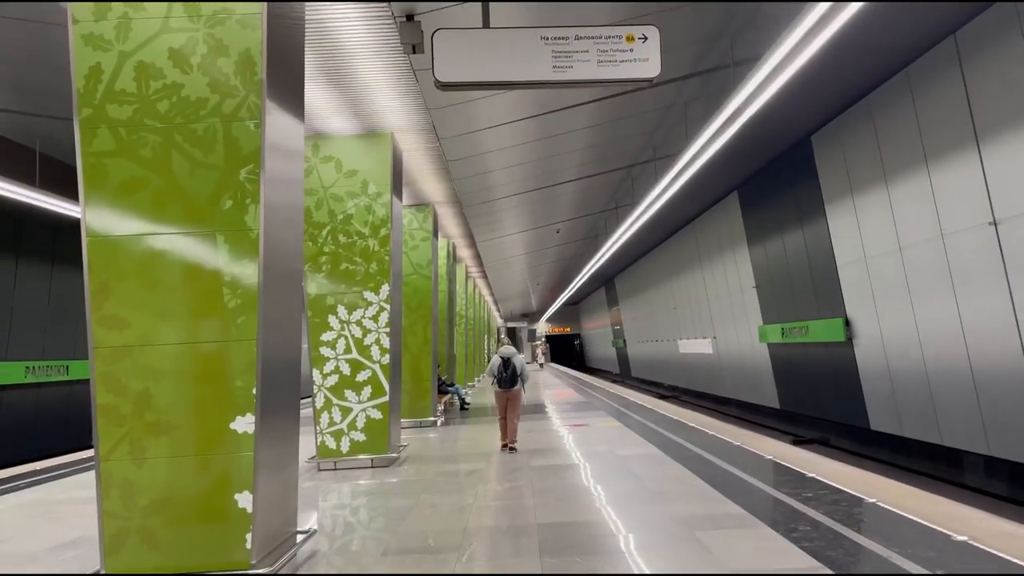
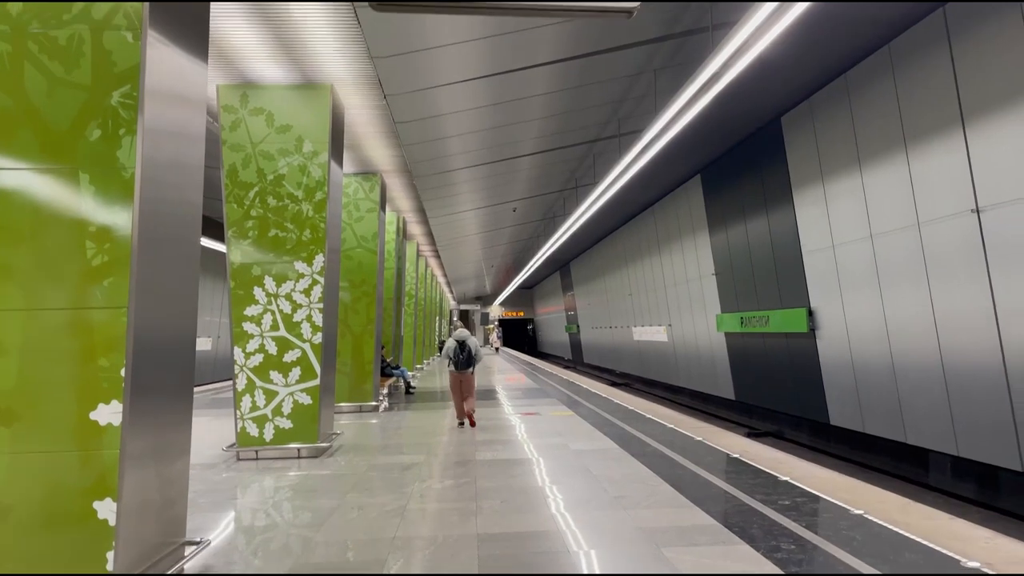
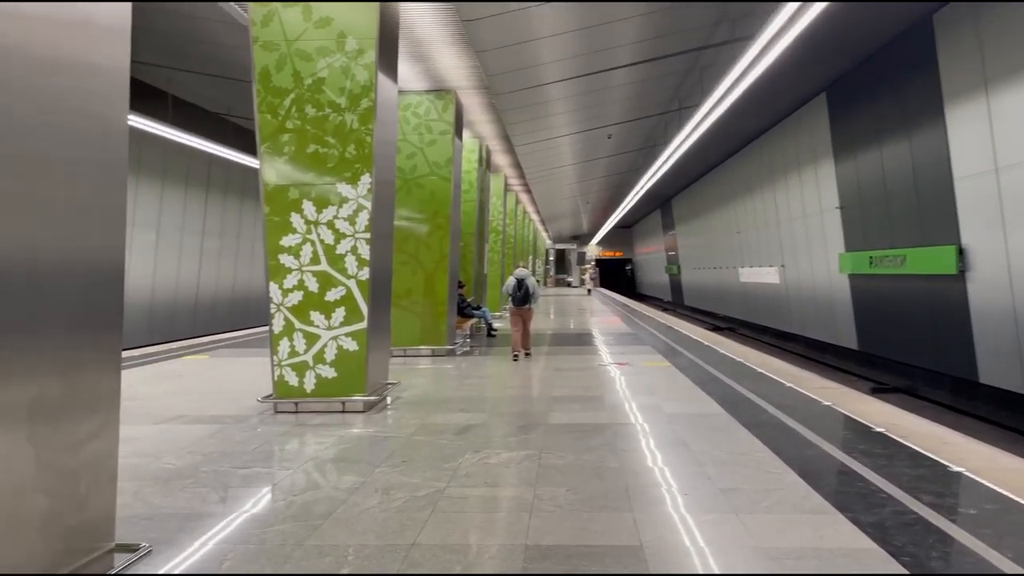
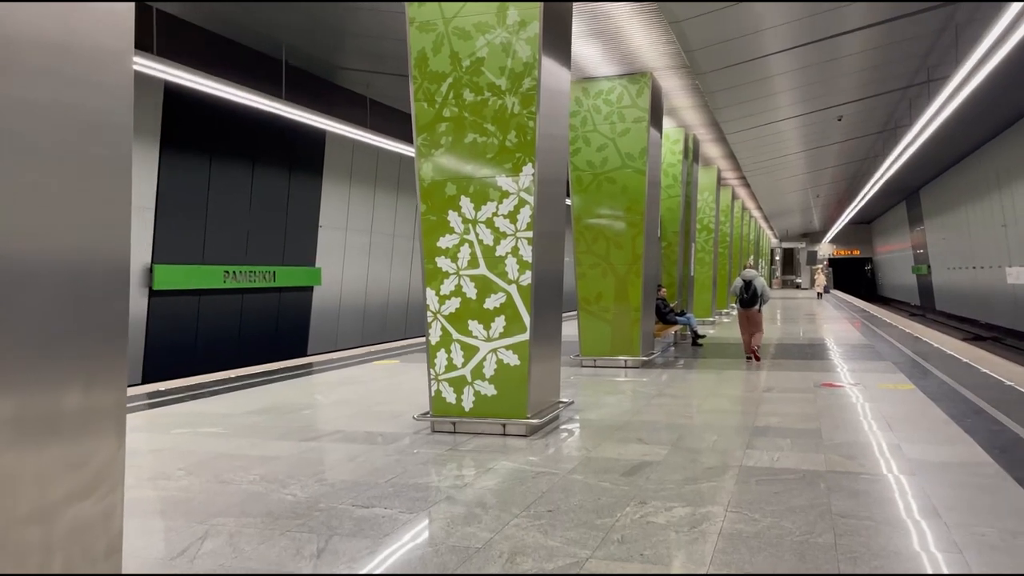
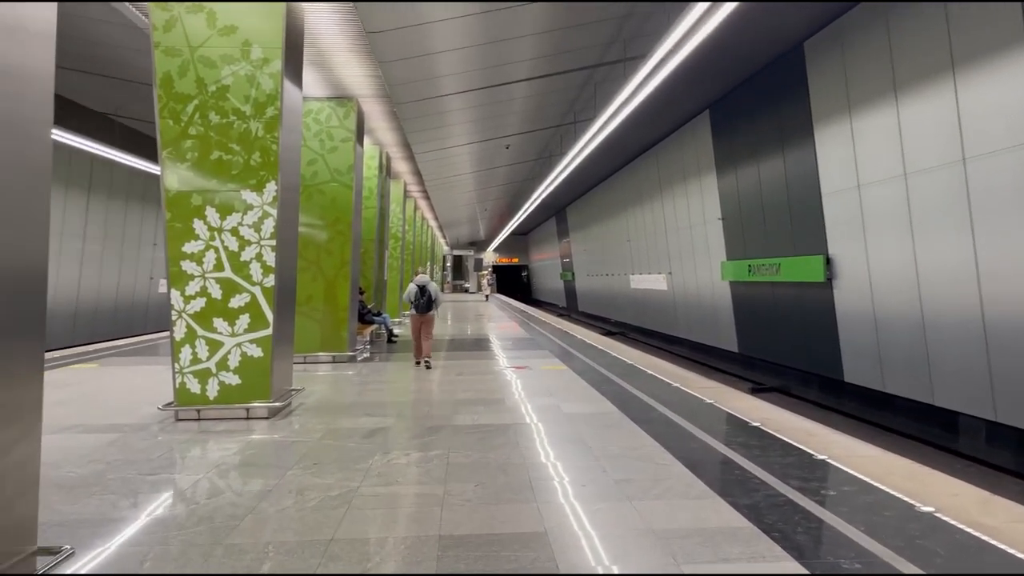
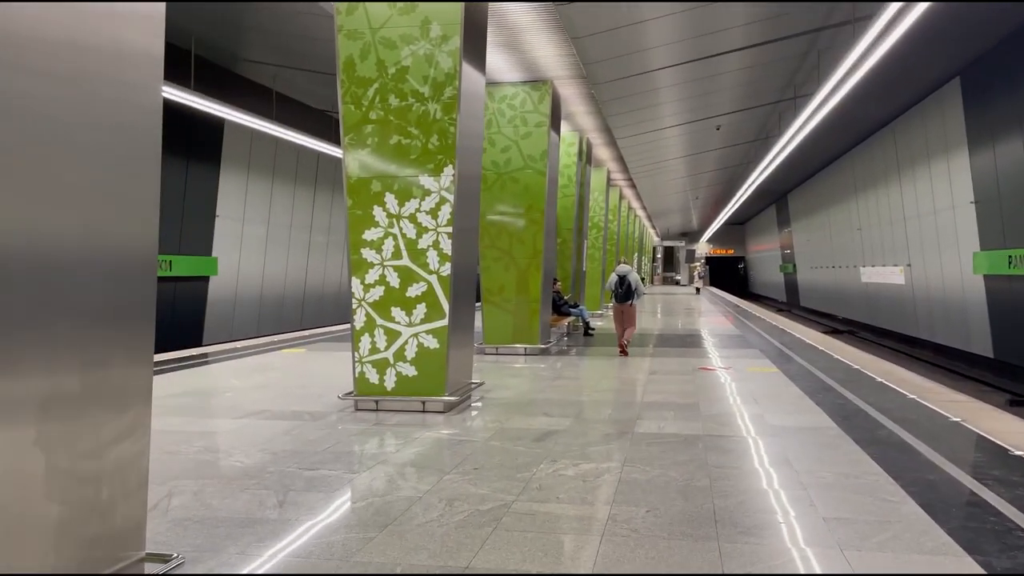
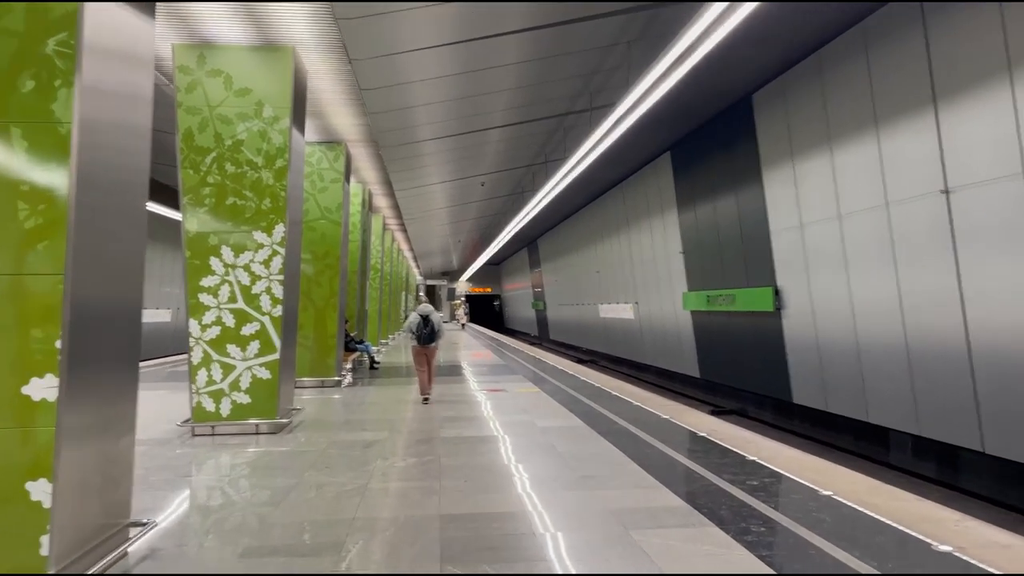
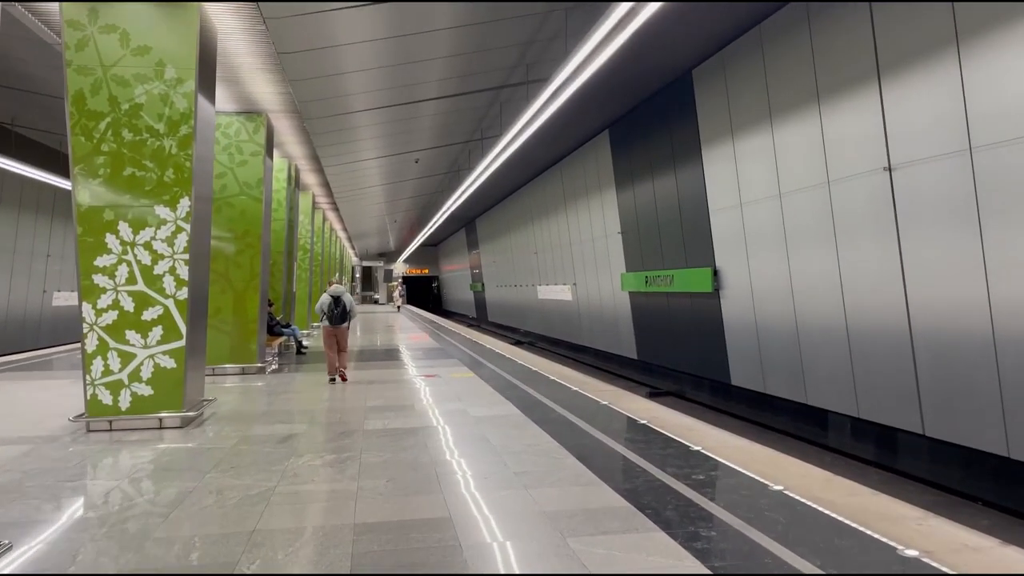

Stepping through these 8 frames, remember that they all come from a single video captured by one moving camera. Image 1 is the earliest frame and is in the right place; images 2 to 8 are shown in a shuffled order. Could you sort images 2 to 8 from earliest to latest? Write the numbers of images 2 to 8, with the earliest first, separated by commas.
2, 7, 8, 5, 3, 6, 4
